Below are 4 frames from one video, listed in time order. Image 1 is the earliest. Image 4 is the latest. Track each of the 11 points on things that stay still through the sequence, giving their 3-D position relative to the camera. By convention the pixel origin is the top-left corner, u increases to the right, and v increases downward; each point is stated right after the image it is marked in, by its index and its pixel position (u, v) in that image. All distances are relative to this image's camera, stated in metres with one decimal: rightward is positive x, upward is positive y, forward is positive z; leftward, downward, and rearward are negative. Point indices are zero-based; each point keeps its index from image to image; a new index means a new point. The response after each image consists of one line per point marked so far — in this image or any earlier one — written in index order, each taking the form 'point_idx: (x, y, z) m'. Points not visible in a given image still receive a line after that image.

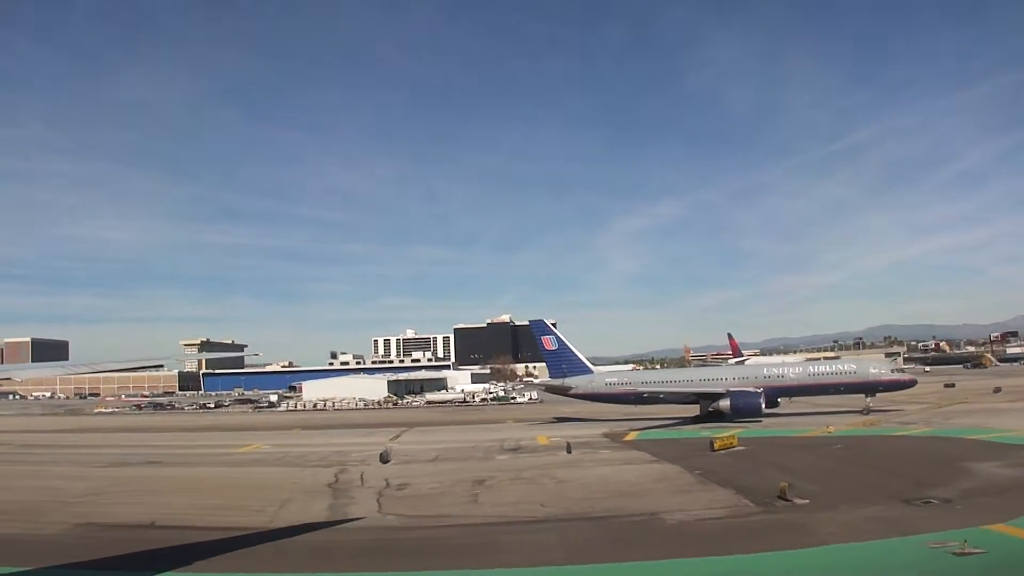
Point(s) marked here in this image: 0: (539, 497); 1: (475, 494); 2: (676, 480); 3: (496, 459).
0: (+0.7, -4.4, +13.5) m
1: (-0.8, -4.6, +14.1) m
2: (+3.7, -4.3, +14.3) m
3: (-0.5, -5.2, +19.7) m
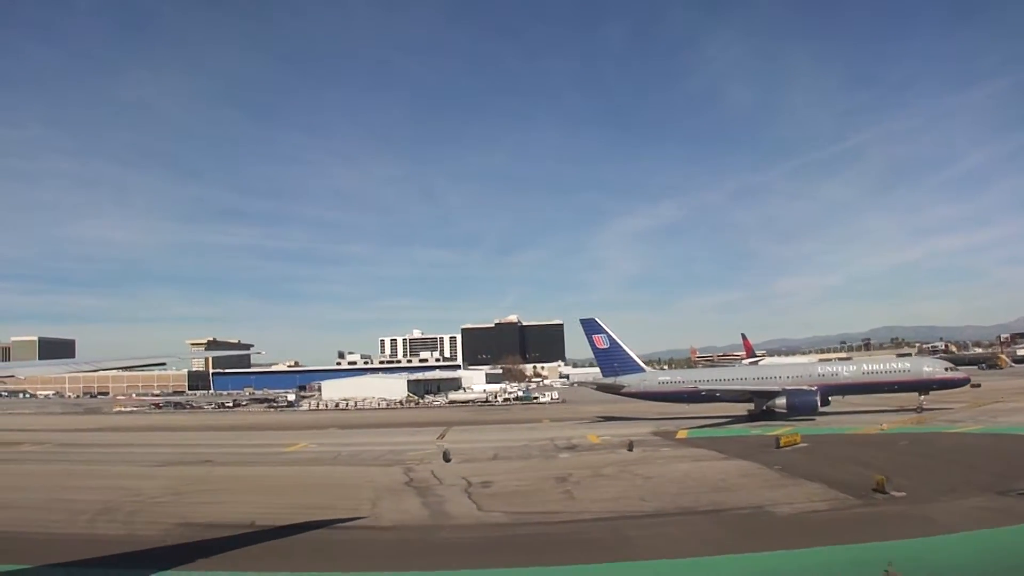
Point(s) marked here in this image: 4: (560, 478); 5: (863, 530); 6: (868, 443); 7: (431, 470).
0: (+2.7, -4.4, +13.9) m
1: (+1.3, -4.6, +14.5) m
2: (+5.8, -4.3, +14.8) m
3: (+1.5, -5.3, +20.0) m
4: (+1.2, -4.7, +15.8) m
5: (+5.7, -3.9, +10.4) m
6: (+10.0, -4.4, +18.1) m
7: (-2.3, -5.3, +18.8) m
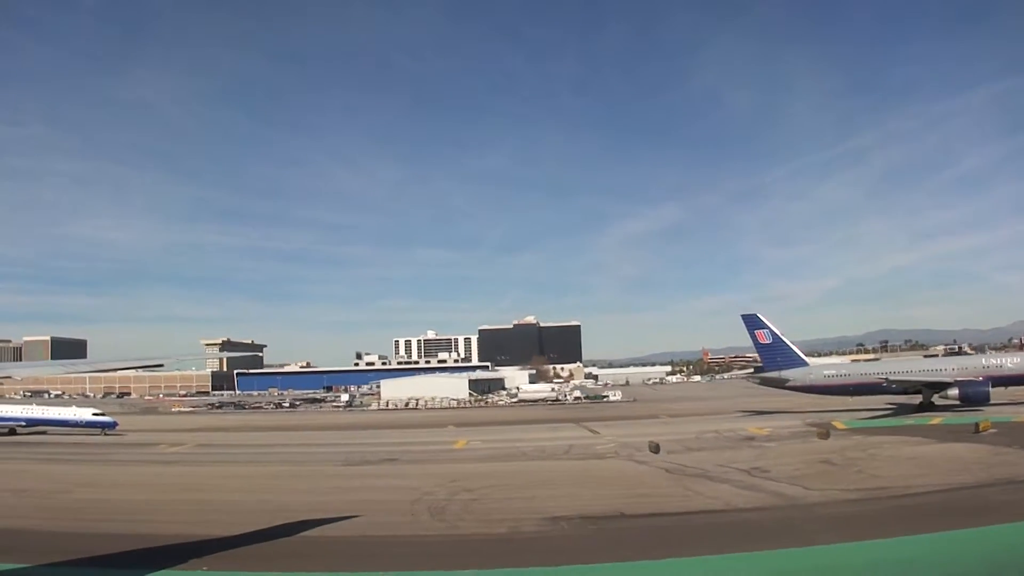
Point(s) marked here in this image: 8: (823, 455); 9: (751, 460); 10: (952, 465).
0: (+9.9, -4.4, +15.4) m
1: (+8.4, -4.5, +15.9) m
2: (+12.9, -4.3, +16.5) m
3: (+8.4, -5.3, +21.5) m
4: (+8.3, -4.7, +17.2) m
5: (+13.1, -3.9, +12.1) m
6: (+17.0, -4.4, +20.0) m
7: (+4.6, -5.3, +20.0) m
8: (+8.9, -4.8, +18.5) m
9: (+6.9, -5.0, +18.6) m
10: (+10.8, -4.4, +15.9) m
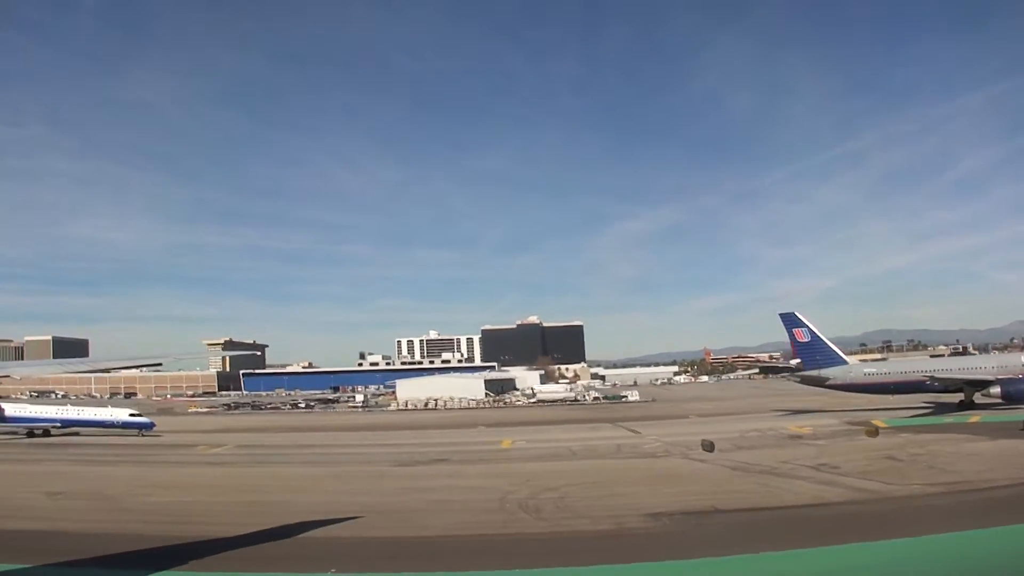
0: (+11.9, -4.4, +15.9) m
1: (+10.4, -4.6, +16.4) m
2: (+14.9, -4.3, +17.0) m
3: (+10.3, -5.3, +22.0) m
4: (+10.3, -4.7, +17.7) m
5: (+15.1, -3.9, +12.7) m
6: (+18.9, -4.5, +20.6) m
7: (+6.5, -5.3, +20.4) m
8: (+10.9, -4.8, +19.0) m
9: (+8.9, -5.0, +19.0) m
10: (+12.8, -4.4, +16.4) m
